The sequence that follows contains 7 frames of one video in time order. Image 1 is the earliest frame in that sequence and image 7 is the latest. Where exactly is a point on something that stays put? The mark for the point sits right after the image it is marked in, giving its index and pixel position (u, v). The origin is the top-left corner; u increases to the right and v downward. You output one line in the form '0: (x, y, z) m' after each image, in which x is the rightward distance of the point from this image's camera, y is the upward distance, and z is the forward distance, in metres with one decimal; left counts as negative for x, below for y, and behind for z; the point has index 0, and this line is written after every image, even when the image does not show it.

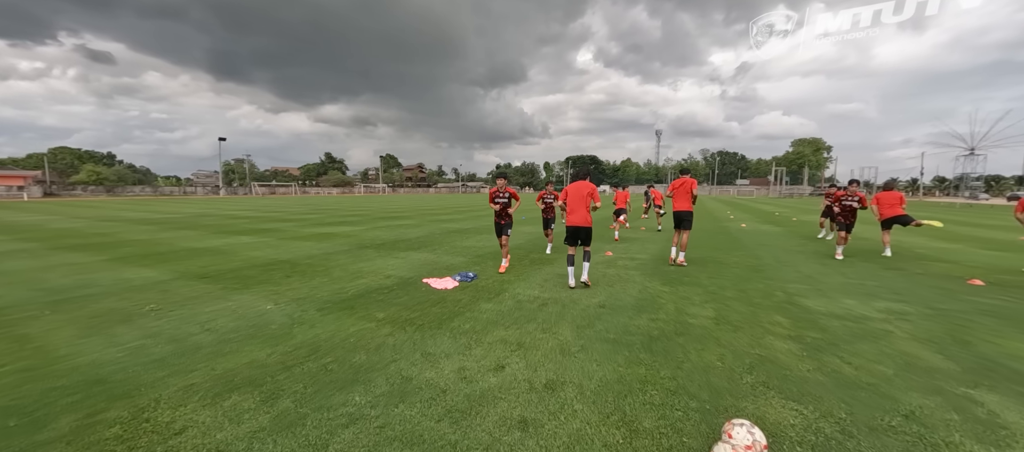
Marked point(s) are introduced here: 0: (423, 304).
0: (-1.2, -1.1, +5.2) m
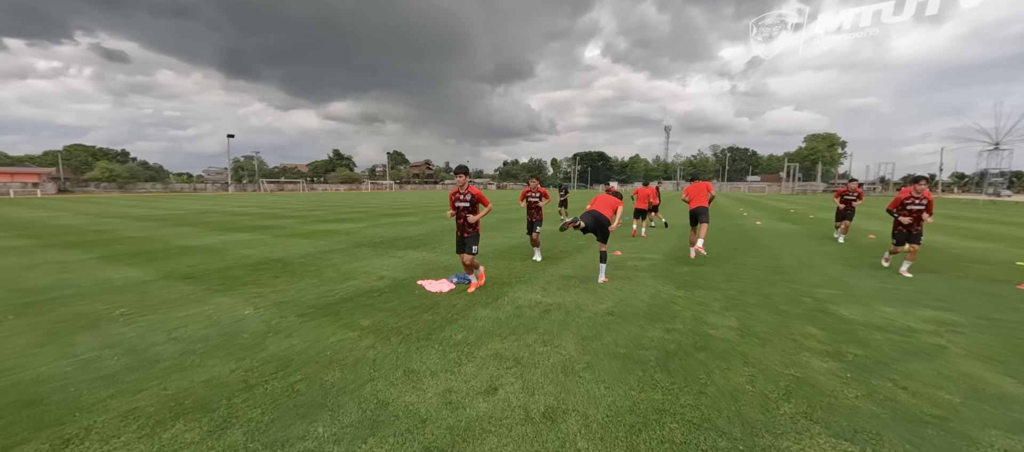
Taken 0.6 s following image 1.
0: (-1.2, -1.1, +4.8) m
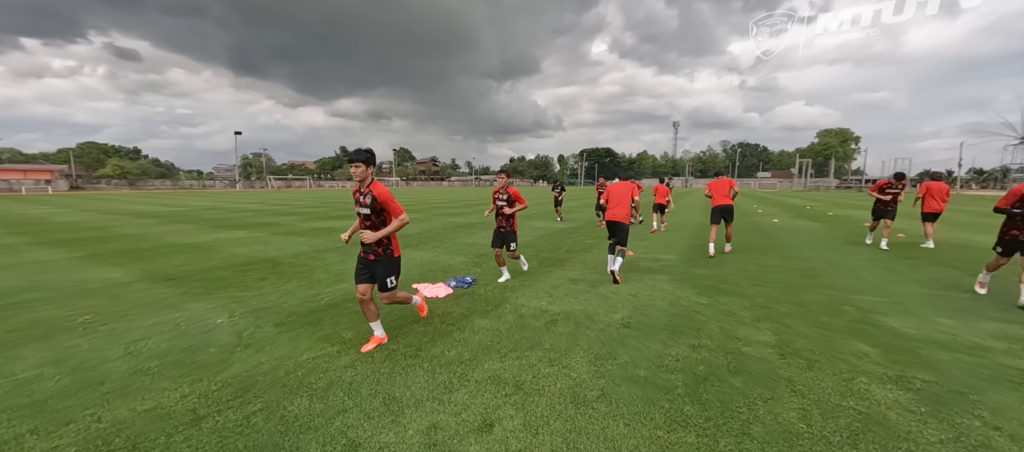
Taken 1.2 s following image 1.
0: (-1.2, -1.1, +4.3) m
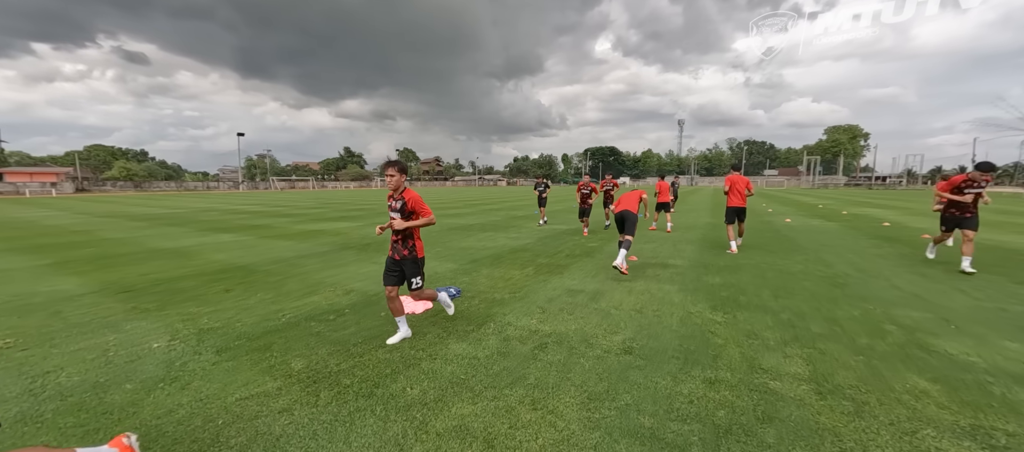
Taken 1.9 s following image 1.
0: (-1.4, -1.1, +3.7) m
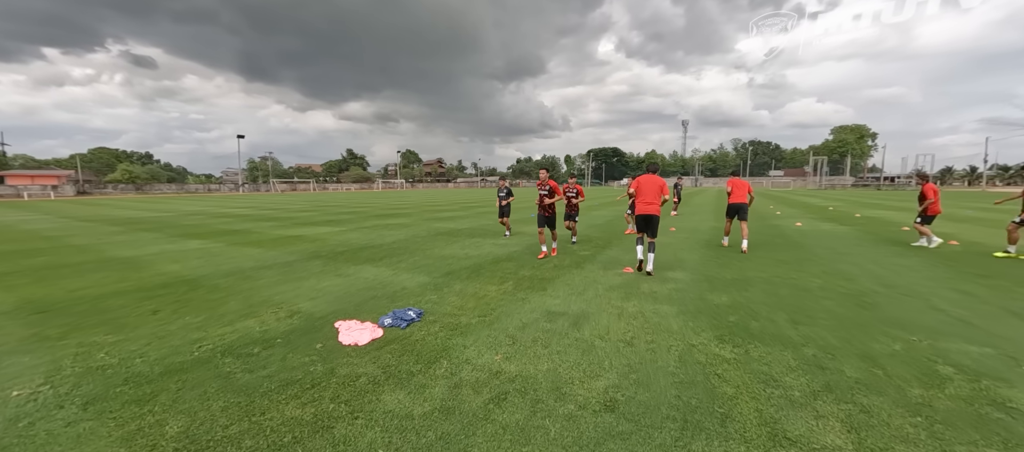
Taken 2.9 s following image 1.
0: (-1.7, -1.3, +2.9) m
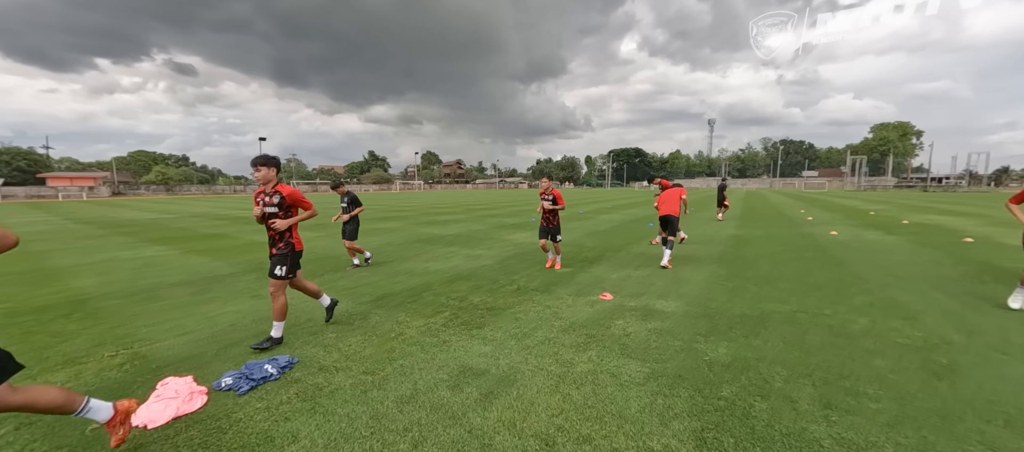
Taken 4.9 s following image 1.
0: (-2.7, -1.4, +1.7) m
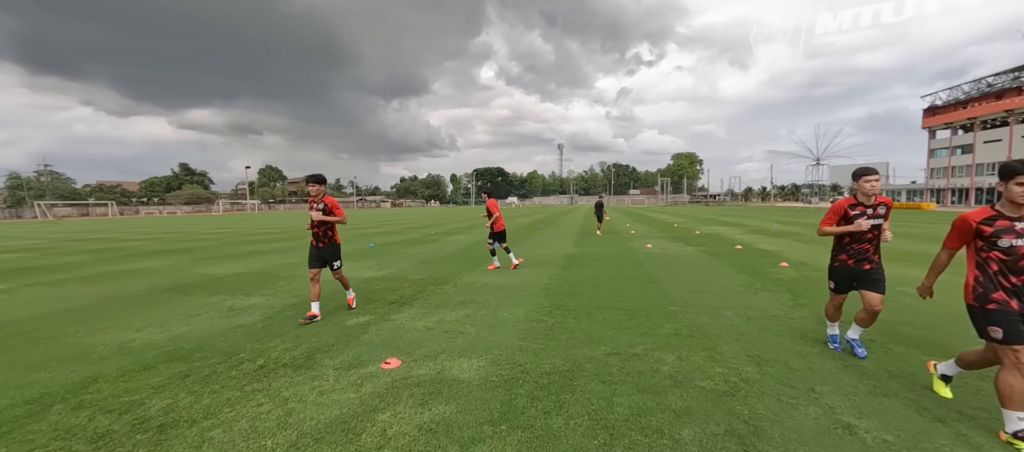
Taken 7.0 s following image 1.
0: (-3.7, -1.8, -0.9) m
